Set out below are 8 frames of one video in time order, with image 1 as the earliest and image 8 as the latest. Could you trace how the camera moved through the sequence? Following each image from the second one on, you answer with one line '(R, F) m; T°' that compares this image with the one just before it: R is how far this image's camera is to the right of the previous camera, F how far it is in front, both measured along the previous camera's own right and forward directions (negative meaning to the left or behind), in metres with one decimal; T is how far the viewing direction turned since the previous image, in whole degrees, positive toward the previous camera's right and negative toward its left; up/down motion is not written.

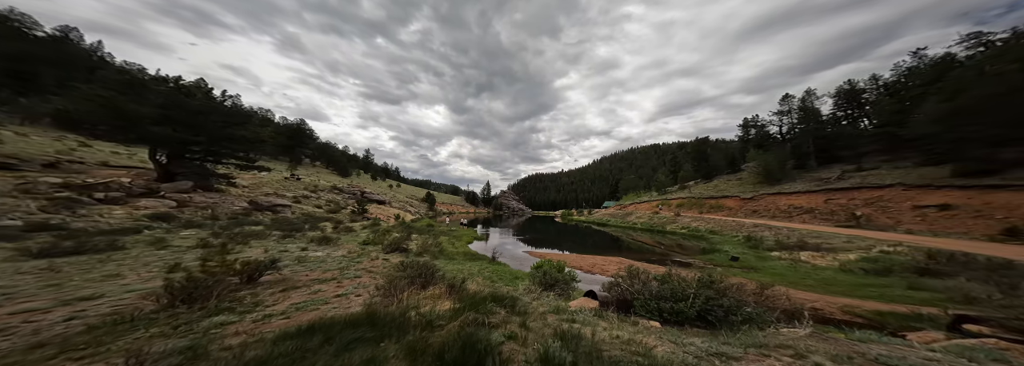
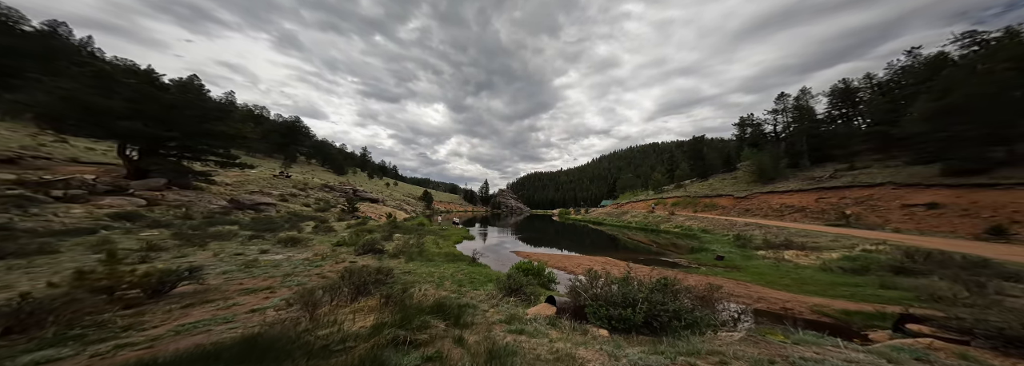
(+1.3, +0.2) m; 0°
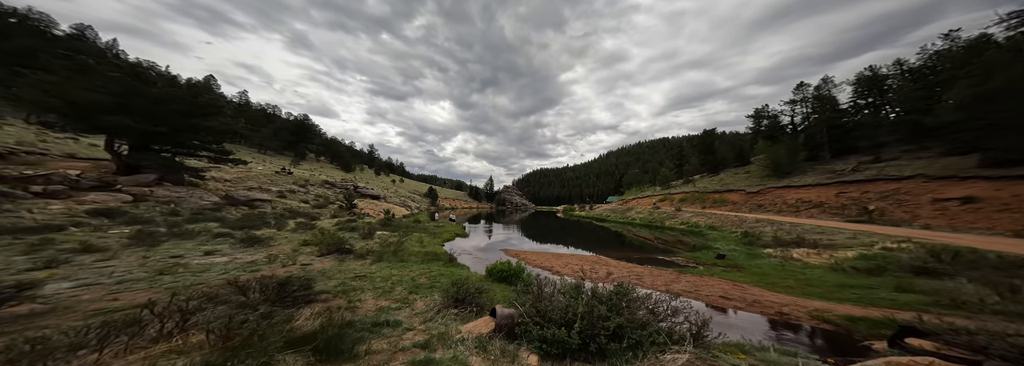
(+1.5, +0.7) m; -2°
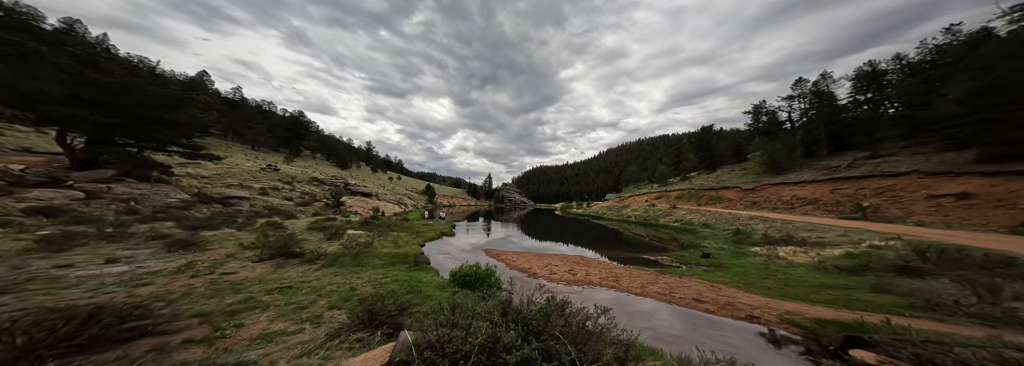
(+1.7, +0.6) m; 0°
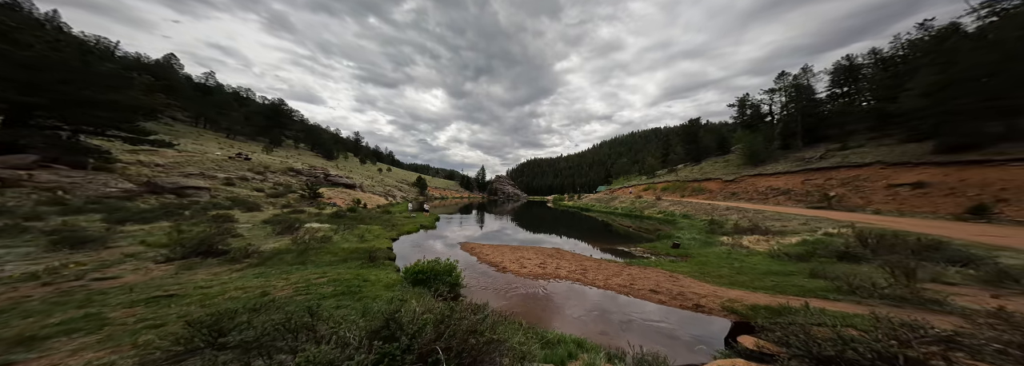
(+1.9, +0.4) m; +2°
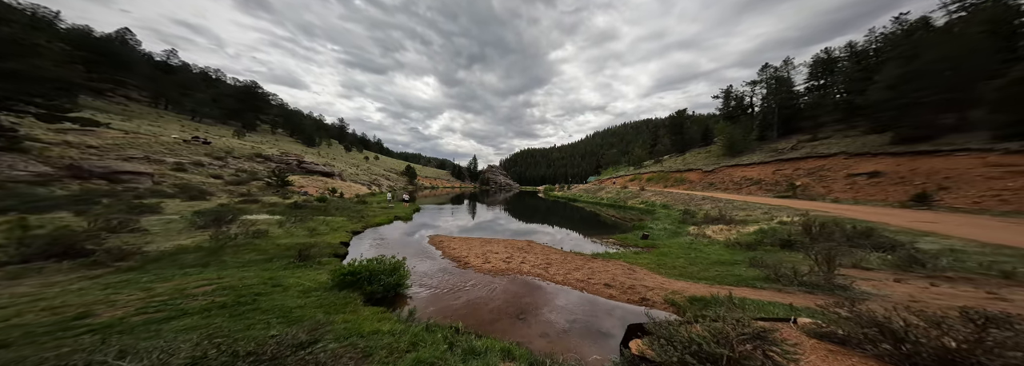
(+2.1, +0.6) m; +2°
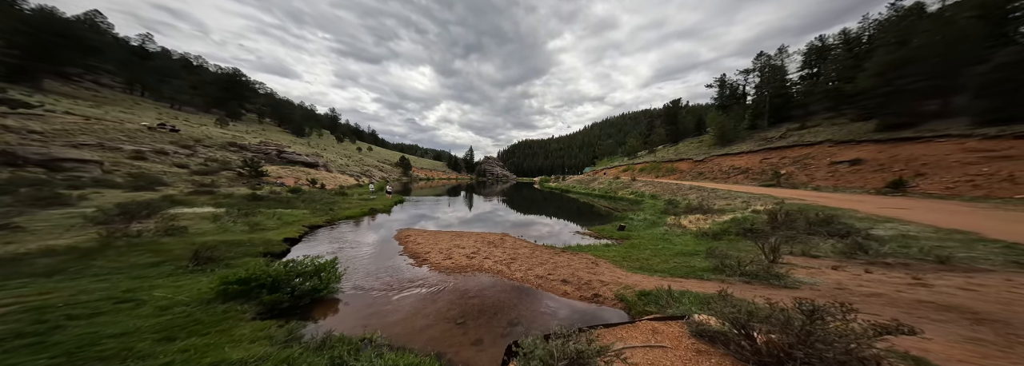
(+2.0, +0.8) m; +1°
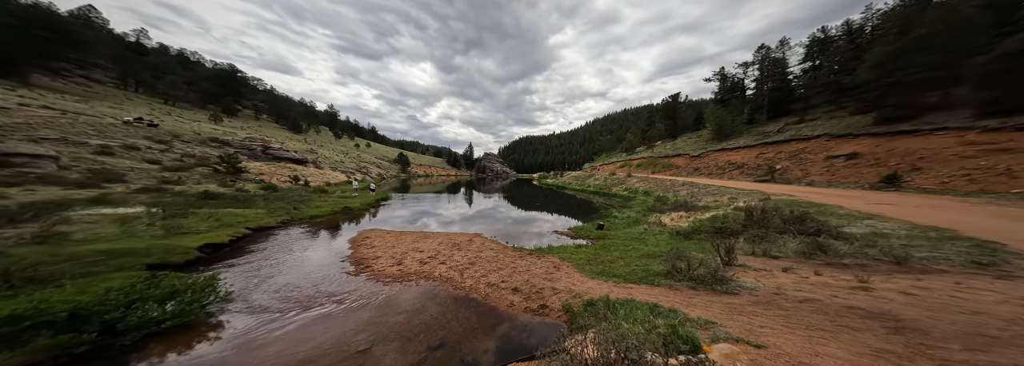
(+2.0, +1.0) m; 0°
